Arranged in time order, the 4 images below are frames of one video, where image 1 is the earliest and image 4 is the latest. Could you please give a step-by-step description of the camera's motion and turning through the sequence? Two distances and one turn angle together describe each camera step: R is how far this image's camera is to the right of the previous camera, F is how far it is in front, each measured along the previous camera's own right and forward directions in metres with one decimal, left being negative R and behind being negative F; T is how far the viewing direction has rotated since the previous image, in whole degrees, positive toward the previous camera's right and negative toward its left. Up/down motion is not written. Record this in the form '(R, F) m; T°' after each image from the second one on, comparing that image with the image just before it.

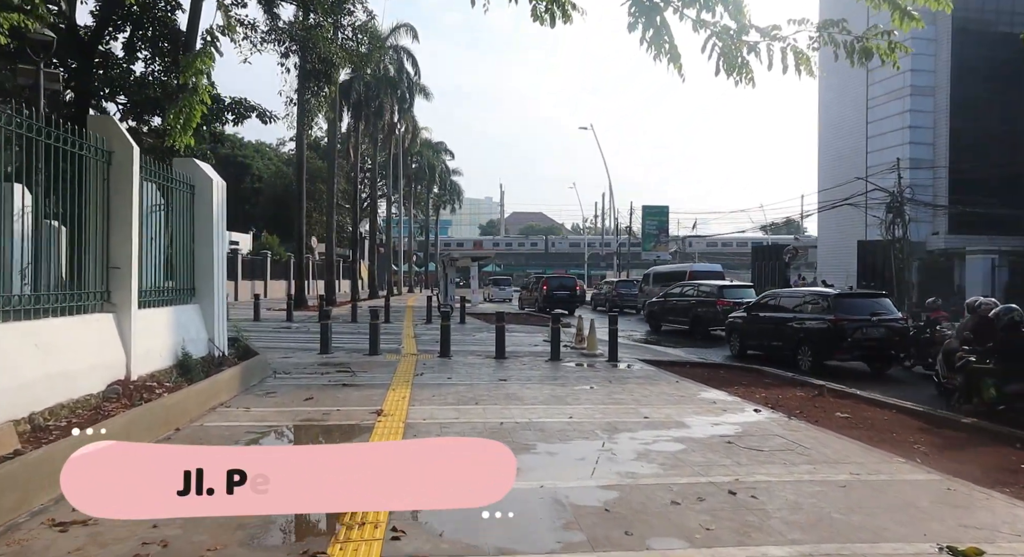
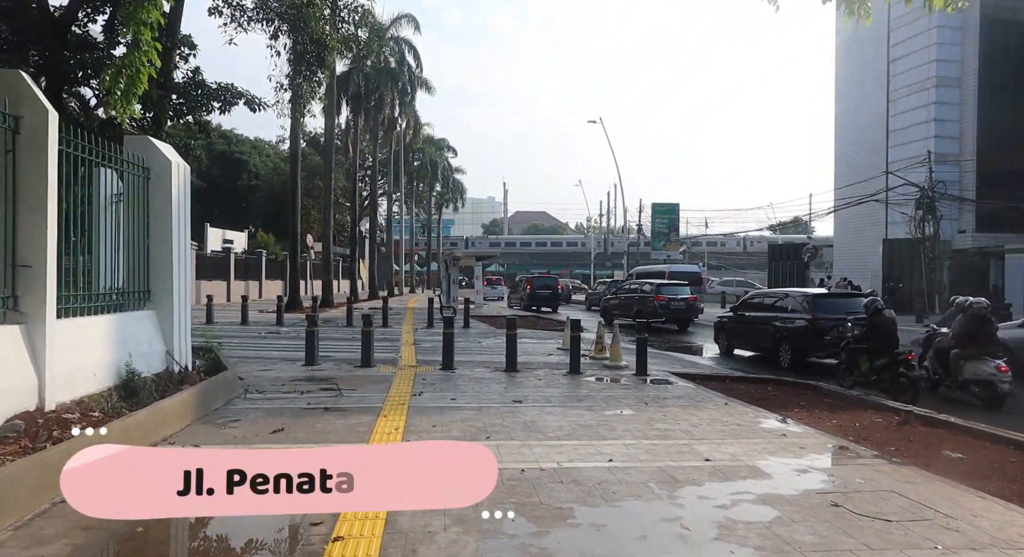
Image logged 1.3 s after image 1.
(-0.2, +1.7) m; 0°
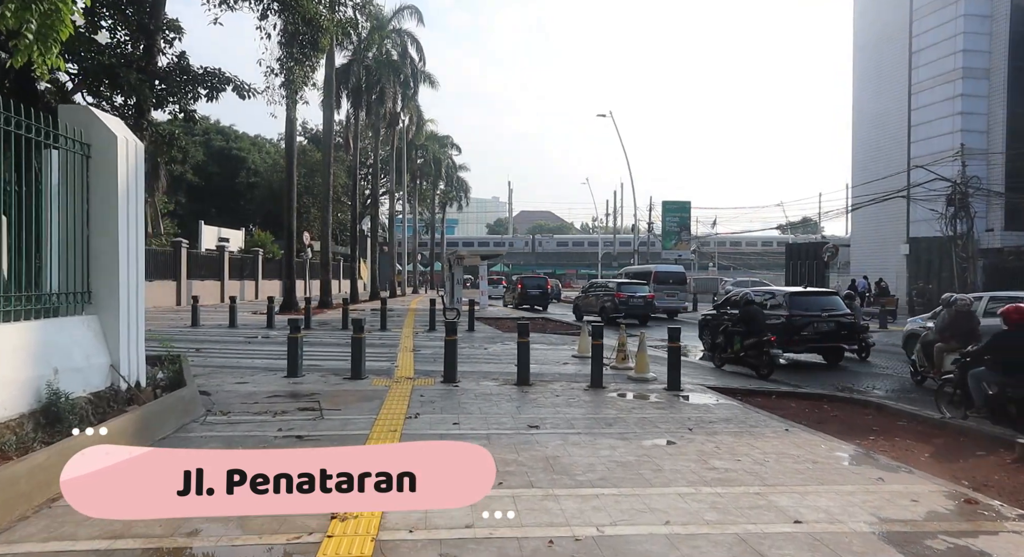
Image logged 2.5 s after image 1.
(-0.1, +1.5) m; 0°
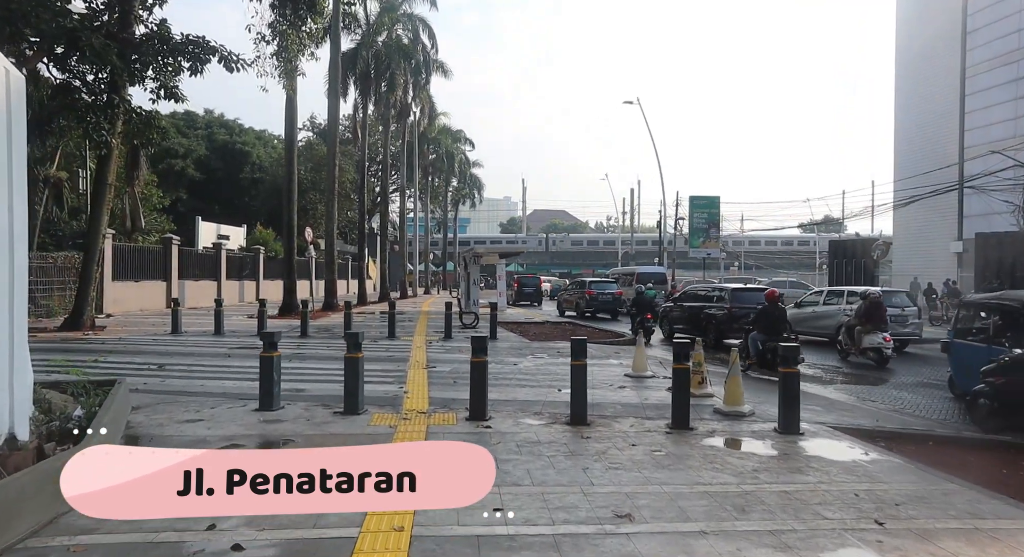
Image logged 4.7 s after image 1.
(-0.4, +2.7) m; -1°
